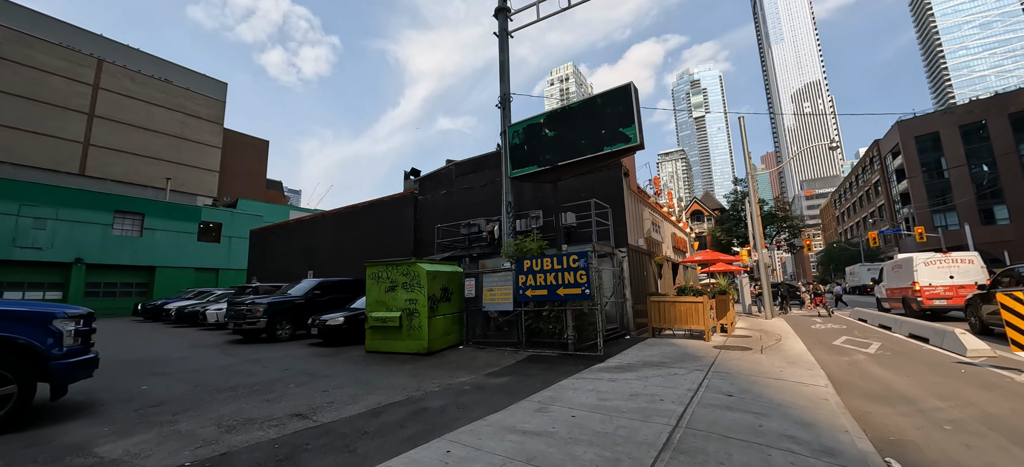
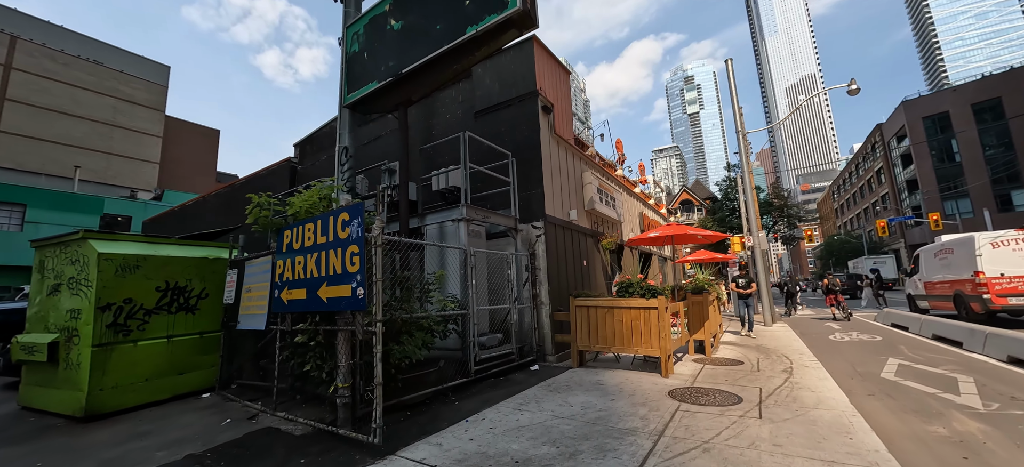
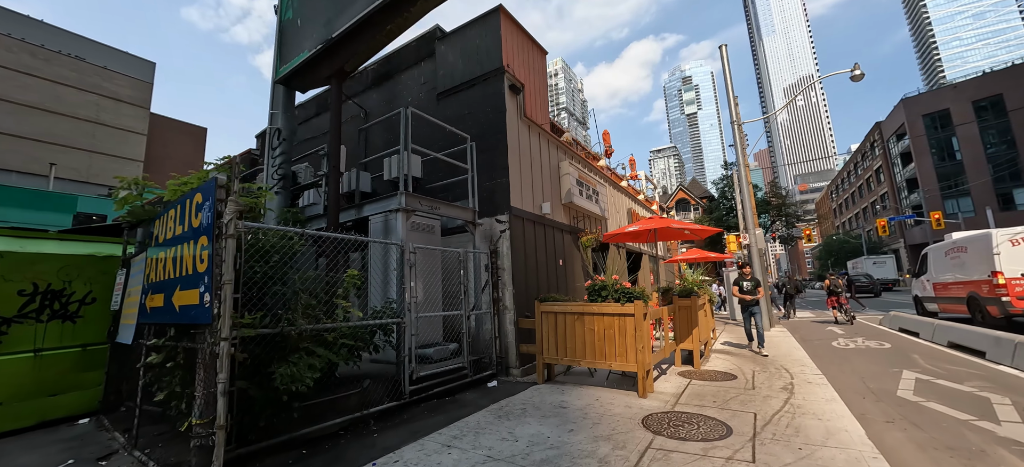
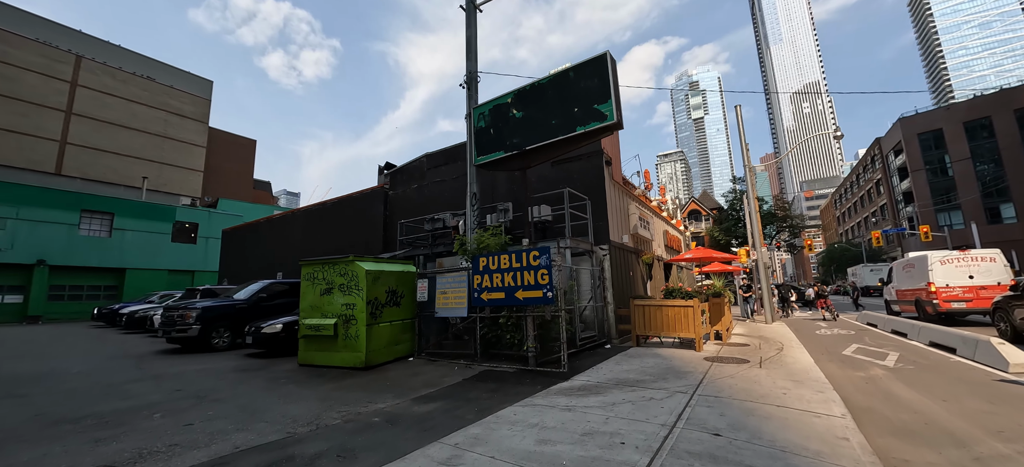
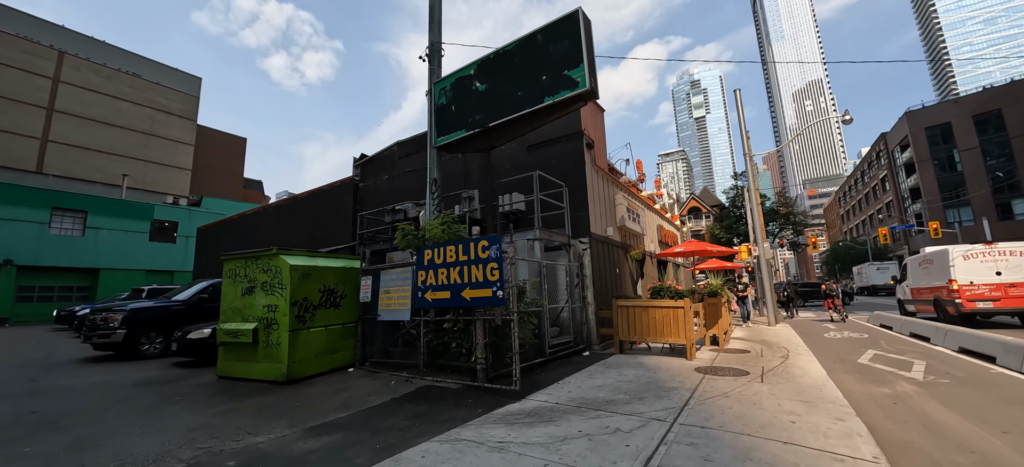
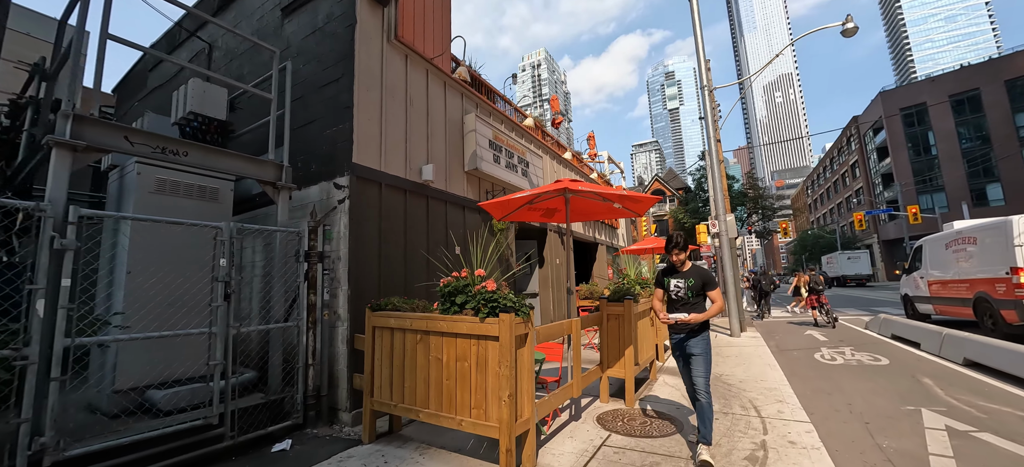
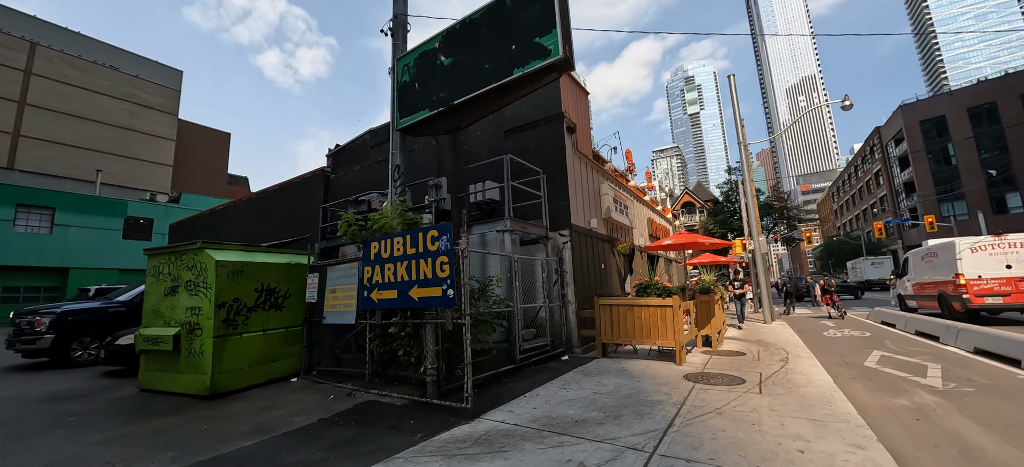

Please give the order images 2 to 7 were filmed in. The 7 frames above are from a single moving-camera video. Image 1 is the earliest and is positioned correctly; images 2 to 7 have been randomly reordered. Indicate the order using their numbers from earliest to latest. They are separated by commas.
4, 5, 7, 2, 3, 6
